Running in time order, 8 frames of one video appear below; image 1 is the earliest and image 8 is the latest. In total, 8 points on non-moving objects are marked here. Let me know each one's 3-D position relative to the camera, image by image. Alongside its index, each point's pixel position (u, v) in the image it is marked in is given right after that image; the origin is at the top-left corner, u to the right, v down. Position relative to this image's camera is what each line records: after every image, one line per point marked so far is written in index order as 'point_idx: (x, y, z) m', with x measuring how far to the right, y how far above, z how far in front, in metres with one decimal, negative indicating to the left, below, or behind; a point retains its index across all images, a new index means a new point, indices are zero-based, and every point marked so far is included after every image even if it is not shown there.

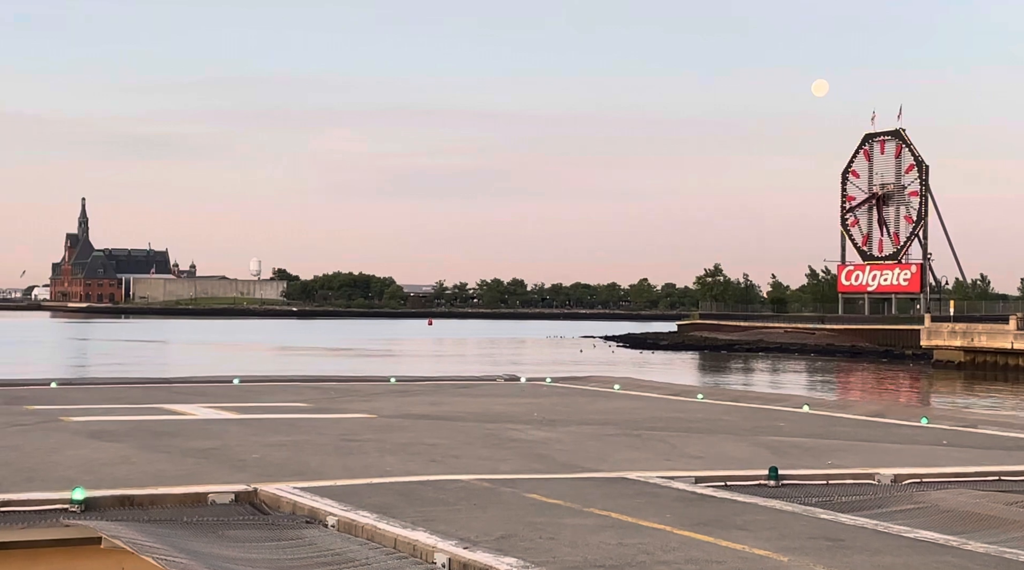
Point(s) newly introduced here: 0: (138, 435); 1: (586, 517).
0: (-4.9, -1.9, +19.4) m
1: (+0.9, -2.8, +17.5) m
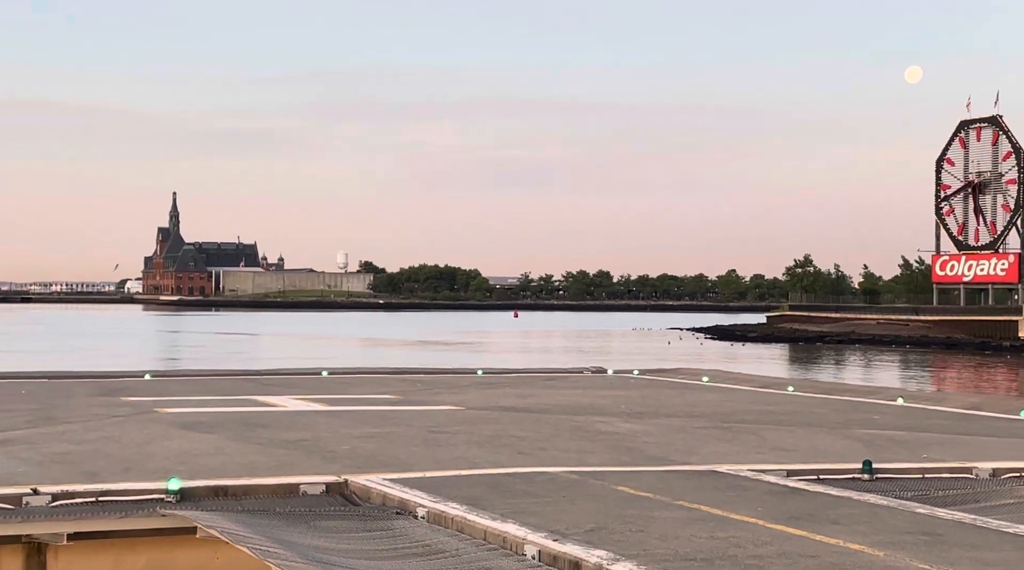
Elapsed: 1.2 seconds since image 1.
0: (-3.7, -1.8, +19.6) m
1: (+2.0, -2.7, +17.4) m
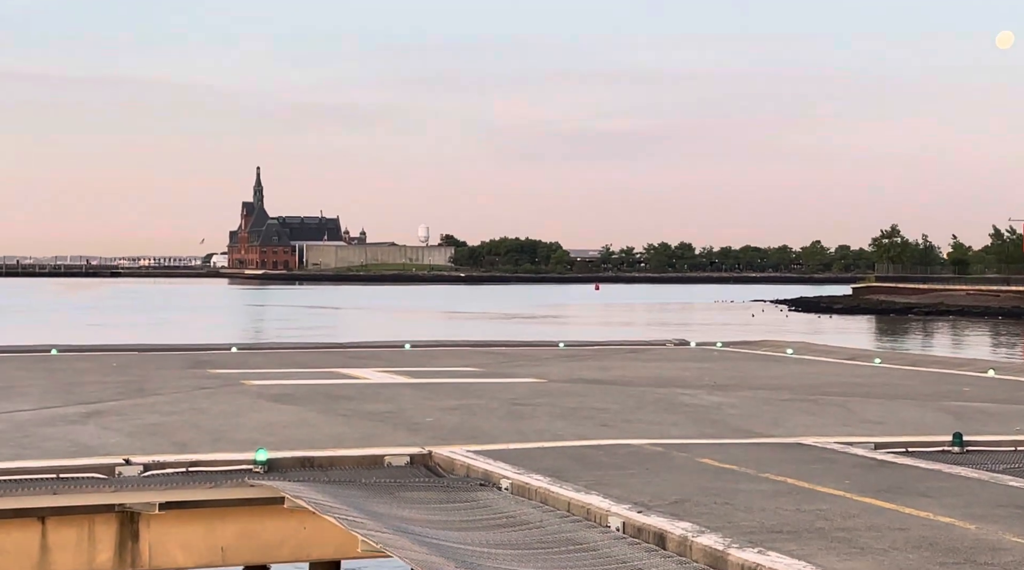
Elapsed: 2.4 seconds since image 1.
0: (-2.6, -1.5, +19.8) m
1: (+3.0, -2.4, +17.3) m
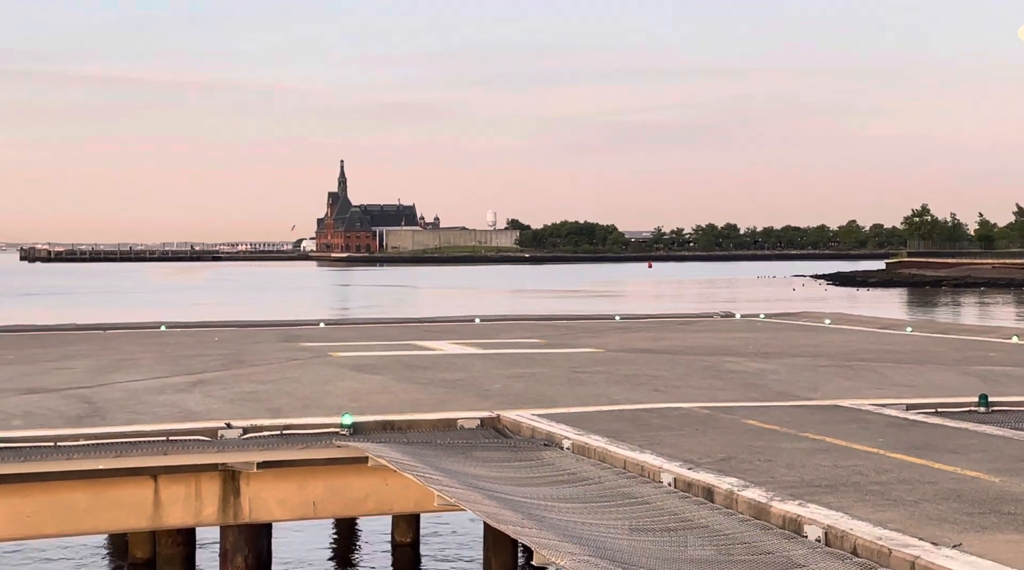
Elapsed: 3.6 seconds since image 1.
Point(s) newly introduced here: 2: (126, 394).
0: (-1.7, -1.2, +21.7) m
1: (+3.8, -2.0, +19.0) m
2: (-5.0, -1.4, +19.0) m
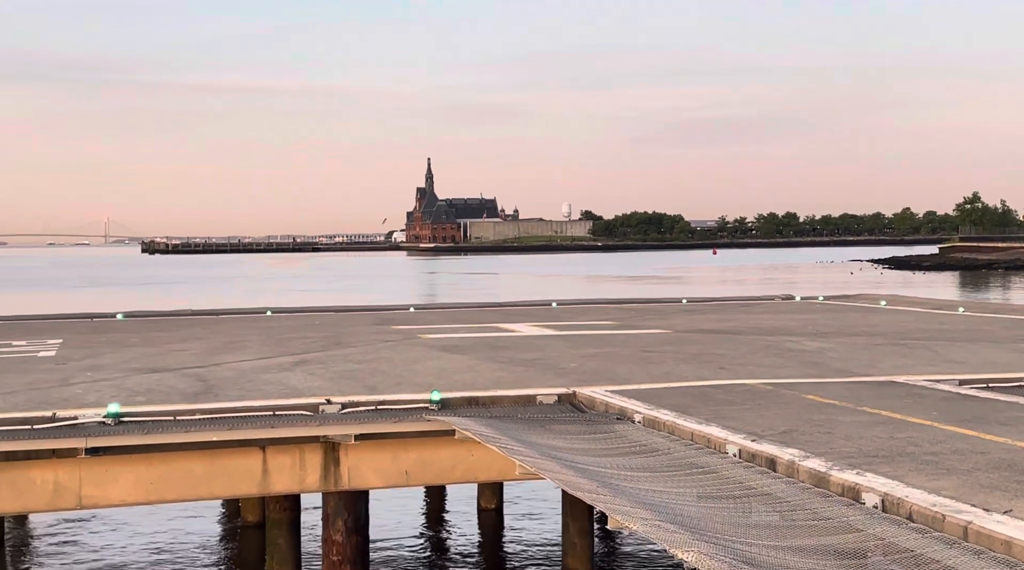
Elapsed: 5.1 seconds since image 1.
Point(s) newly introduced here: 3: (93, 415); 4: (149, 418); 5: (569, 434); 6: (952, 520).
0: (-0.5, -1.0, +23.4) m
1: (+4.8, -1.8, +20.4) m
2: (-3.9, -1.2, +20.9) m
3: (-5.4, -1.7, +18.9) m
4: (-4.7, -1.7, +18.9) m
5: (+0.8, -2.0, +19.8) m
6: (+5.0, -2.6, +16.6) m
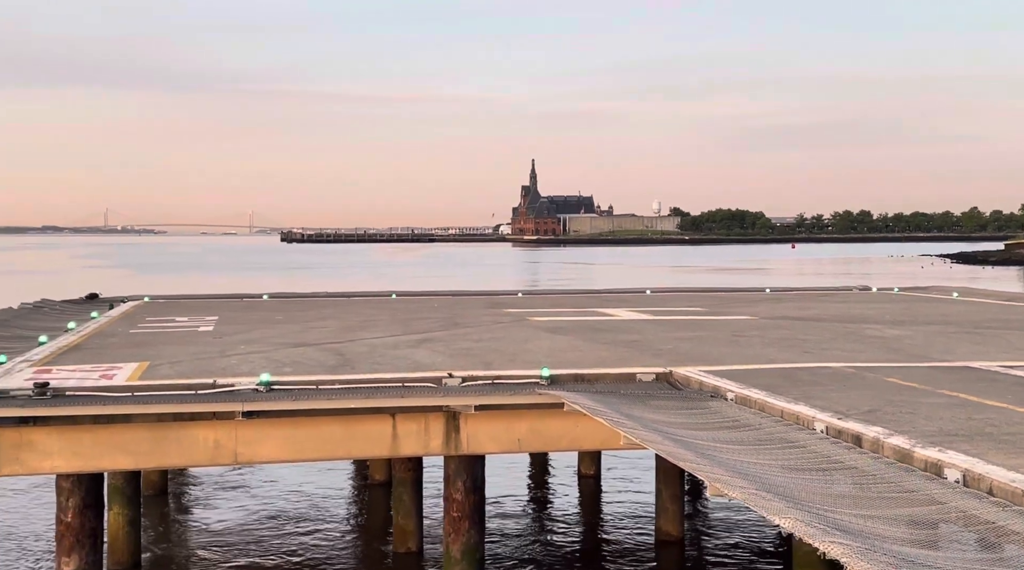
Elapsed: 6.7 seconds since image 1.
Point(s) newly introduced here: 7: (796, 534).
0: (+1.2, -0.8, +25.6) m
1: (+6.4, -1.7, +22.5) m
2: (-2.3, -1.0, +23.2) m
3: (-3.8, -1.4, +21.2) m
4: (-3.2, -1.5, +21.2) m
5: (+2.3, -1.8, +21.9) m
6: (+6.4, -2.5, +18.6) m
7: (+3.4, -3.0, +17.7) m
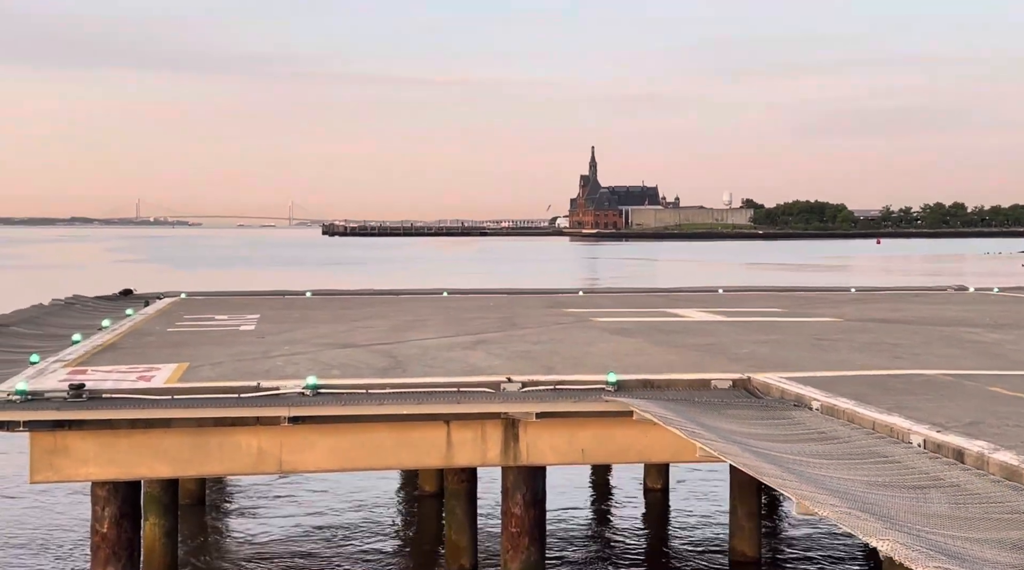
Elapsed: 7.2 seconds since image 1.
0: (+2.1, -0.8, +23.6) m
1: (+7.3, -1.7, +20.4) m
2: (-1.3, -0.9, +21.3) m
3: (-2.9, -1.4, +19.3) m
4: (-2.3, -1.4, +19.3) m
5: (+3.2, -1.8, +20.0) m
6: (+7.3, -2.5, +16.6) m
7: (+4.2, -3.0, +15.7) m
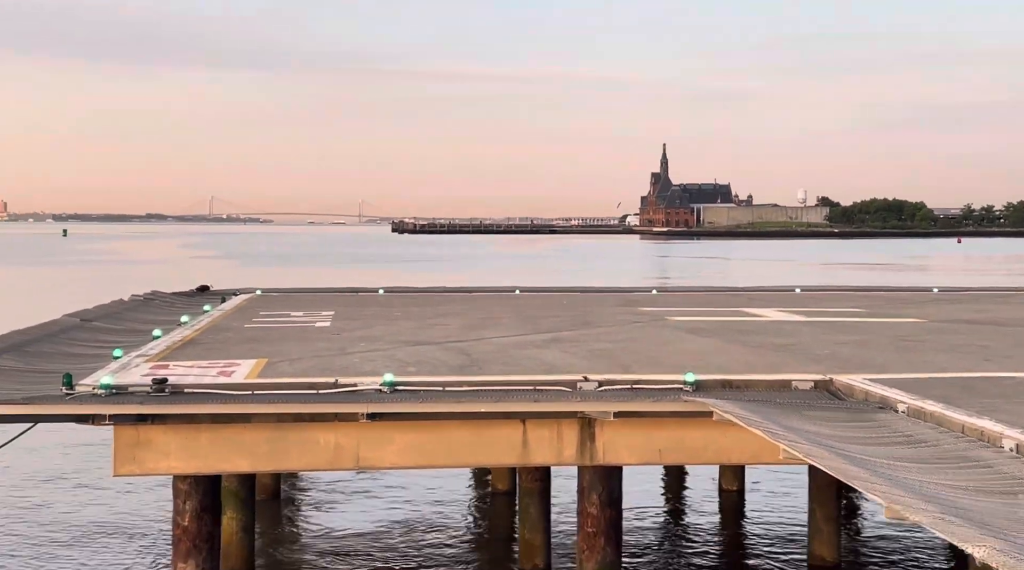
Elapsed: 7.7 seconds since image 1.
0: (+3.2, -0.8, +23.2) m
1: (+8.4, -1.7, +19.9) m
2: (-0.3, -0.9, +20.9) m
3: (-1.9, -1.3, +18.9) m
4: (-1.2, -1.3, +18.9) m
5: (+4.3, -1.8, +19.5) m
6: (+8.3, -2.5, +16.0) m
7: (+5.1, -2.9, +15.2) m
